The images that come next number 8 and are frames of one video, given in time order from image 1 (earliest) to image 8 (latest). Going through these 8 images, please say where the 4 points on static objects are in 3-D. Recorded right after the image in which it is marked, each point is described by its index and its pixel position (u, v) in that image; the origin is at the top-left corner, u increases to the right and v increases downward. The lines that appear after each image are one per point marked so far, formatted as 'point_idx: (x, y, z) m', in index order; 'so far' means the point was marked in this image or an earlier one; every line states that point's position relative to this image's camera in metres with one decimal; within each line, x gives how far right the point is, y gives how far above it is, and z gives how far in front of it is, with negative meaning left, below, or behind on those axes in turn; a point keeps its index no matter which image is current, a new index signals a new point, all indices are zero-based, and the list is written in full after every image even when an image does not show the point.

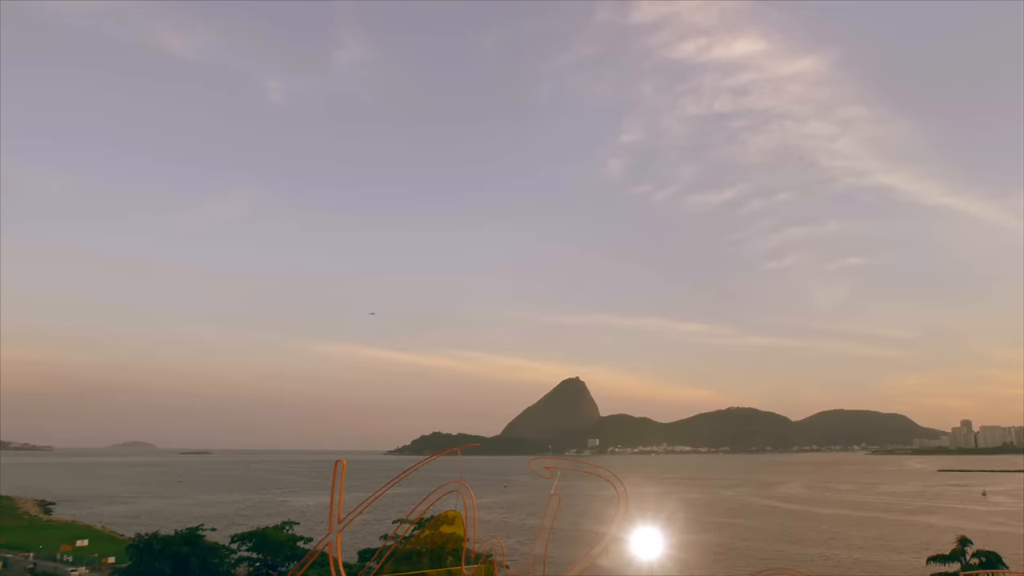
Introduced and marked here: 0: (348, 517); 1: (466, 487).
0: (-3.5, -4.9, +17.7) m
1: (-1.1, -4.5, +18.5) m
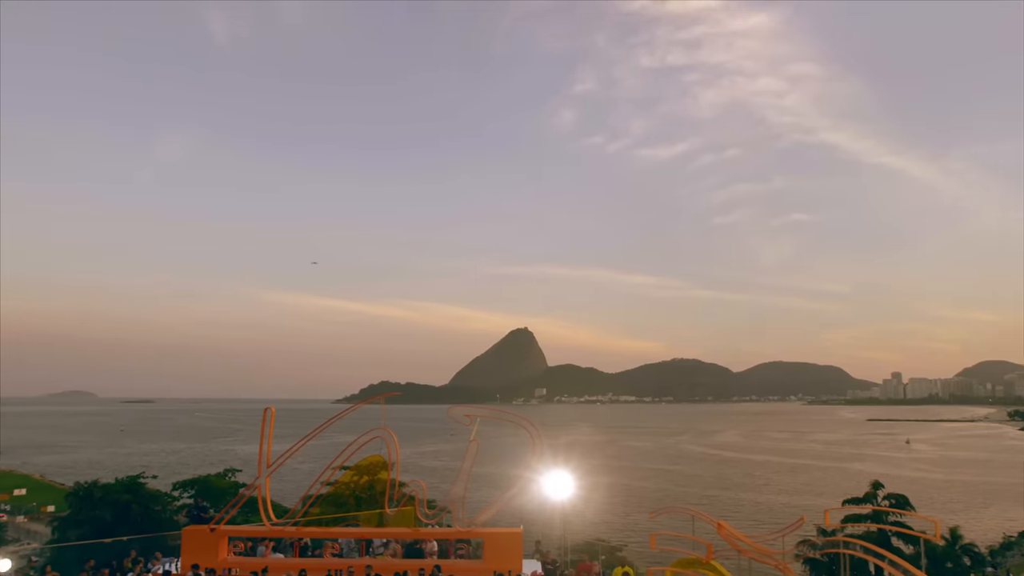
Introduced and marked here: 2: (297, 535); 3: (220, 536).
0: (-5.3, -3.9, +18.6) m
1: (-2.9, -3.5, +19.5) m
2: (-5.0, -5.7, +19.2) m
3: (-6.6, -5.6, +18.6) m
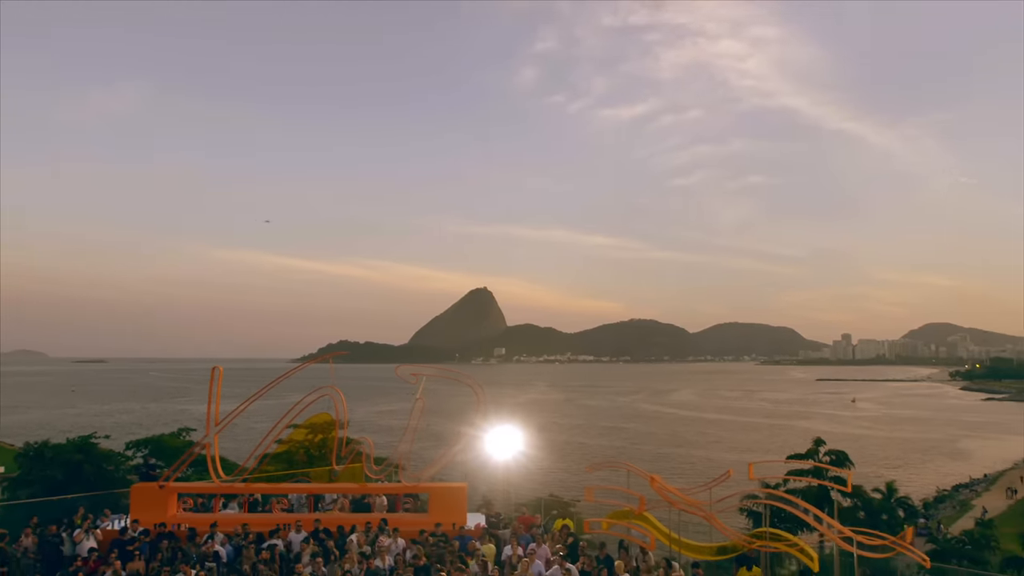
0: (-6.5, -3.0, +18.8) m
1: (-4.2, -2.6, +19.9) m
2: (-6.3, -4.8, +19.6) m
3: (-7.8, -4.7, +18.9) m
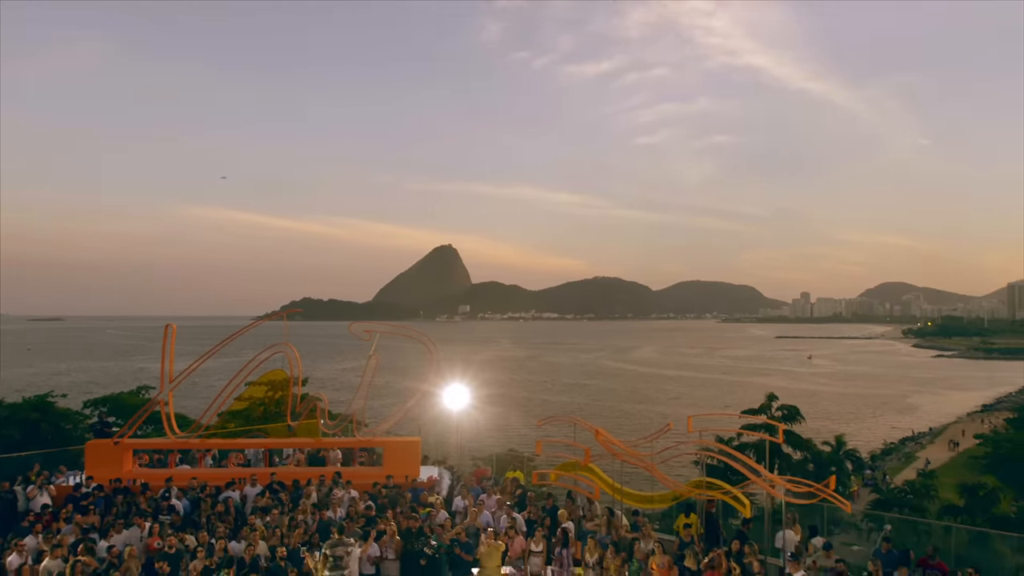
0: (-7.6, -2.1, +19.0) m
1: (-5.3, -1.5, +20.1) m
2: (-7.4, -3.8, +19.8) m
3: (-8.9, -3.8, +19.1) m
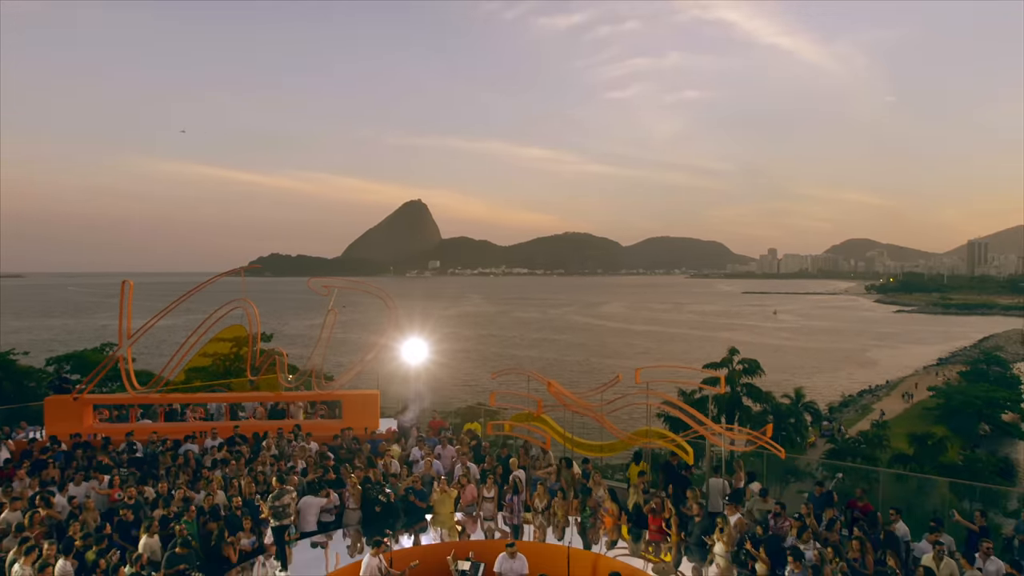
0: (-8.6, -1.0, +19.1) m
1: (-6.3, -0.5, +20.3) m
2: (-8.4, -2.7, +20.0) m
3: (-9.9, -2.7, +19.2) m
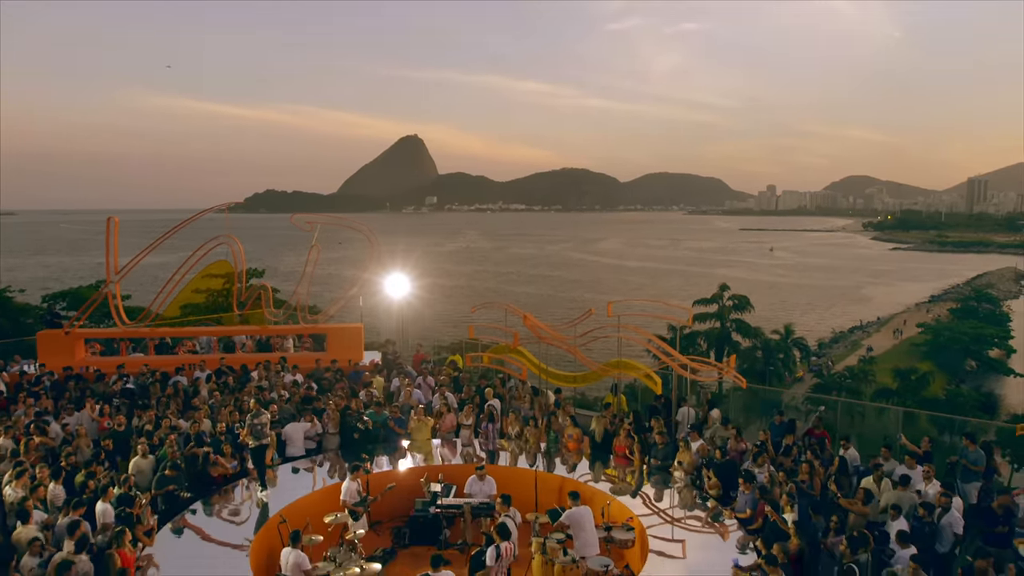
0: (-9.1, +0.5, +19.4) m
1: (-6.8, +1.1, +20.6) m
2: (-8.9, -1.2, +20.5) m
3: (-10.4, -1.2, +19.7) m
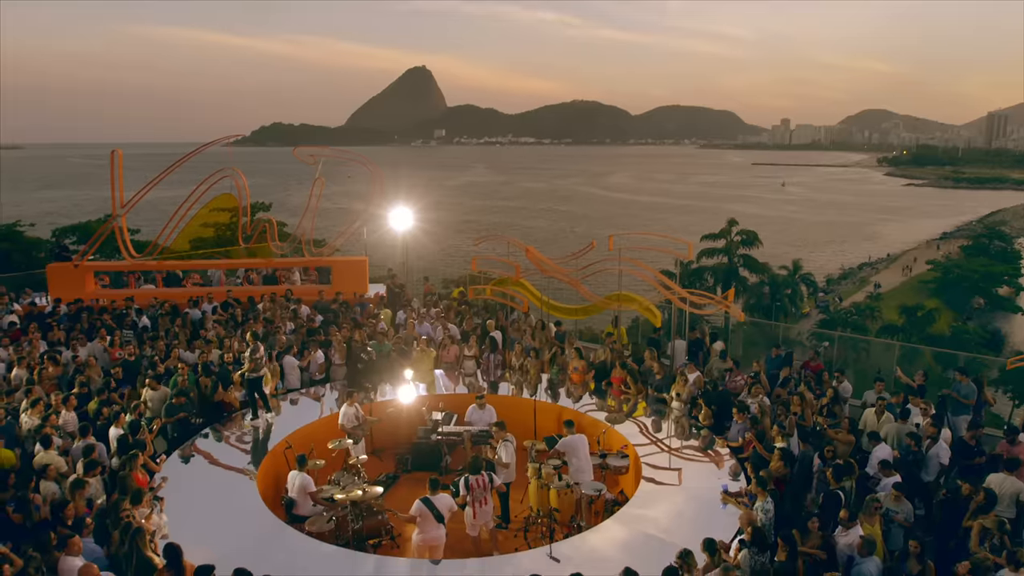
0: (-9.0, +2.1, +19.5) m
1: (-6.7, +2.8, +20.6) m
2: (-8.8, +0.5, +20.7) m
3: (-10.3, +0.4, +20.0) m
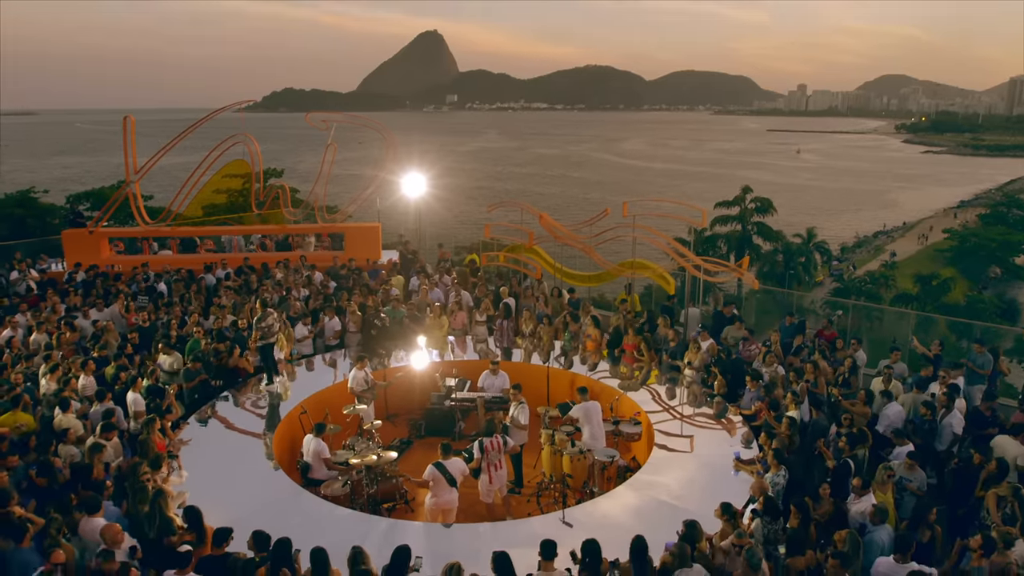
0: (-8.7, +2.9, +19.6) m
1: (-6.4, +3.7, +20.6) m
2: (-8.5, +1.4, +20.8) m
3: (-10.0, +1.3, +20.1) m
